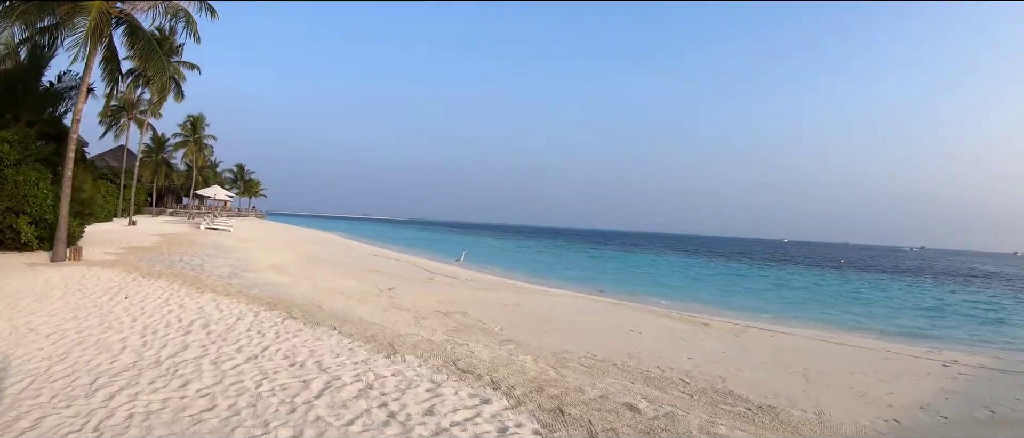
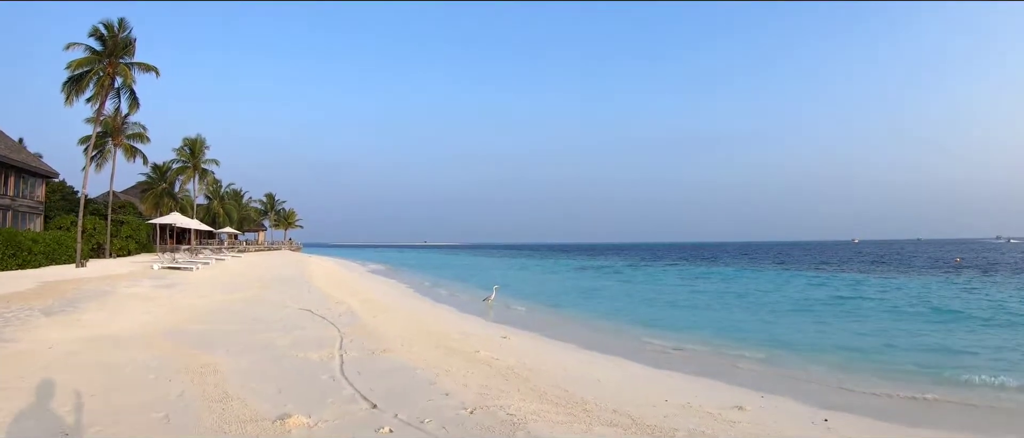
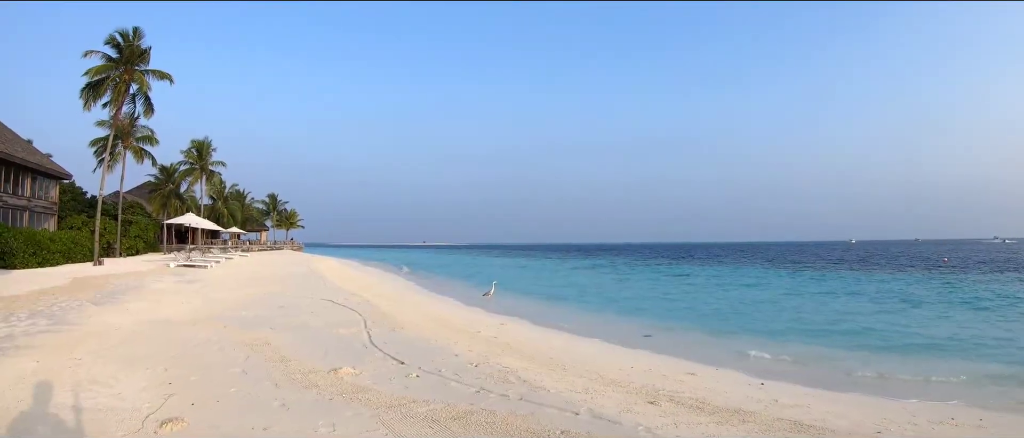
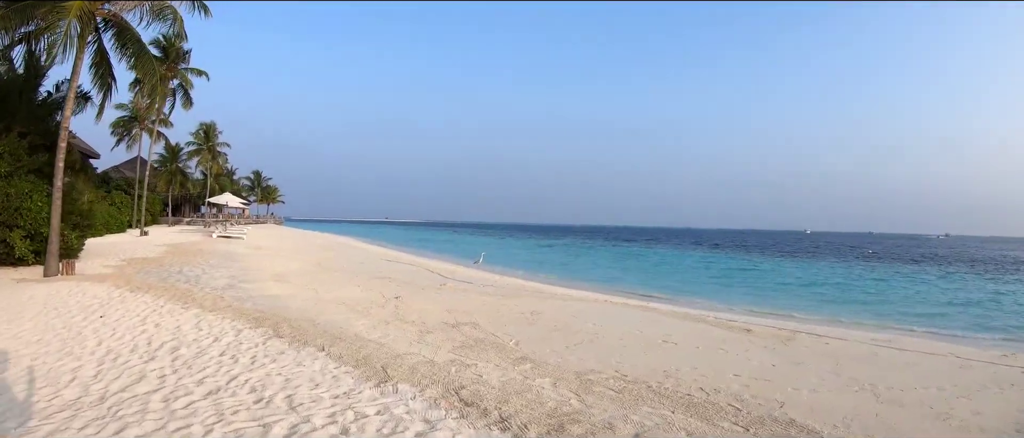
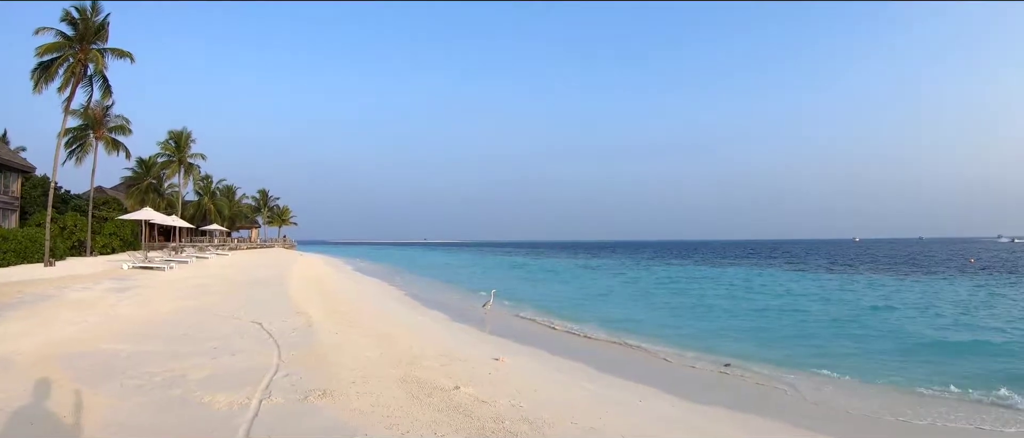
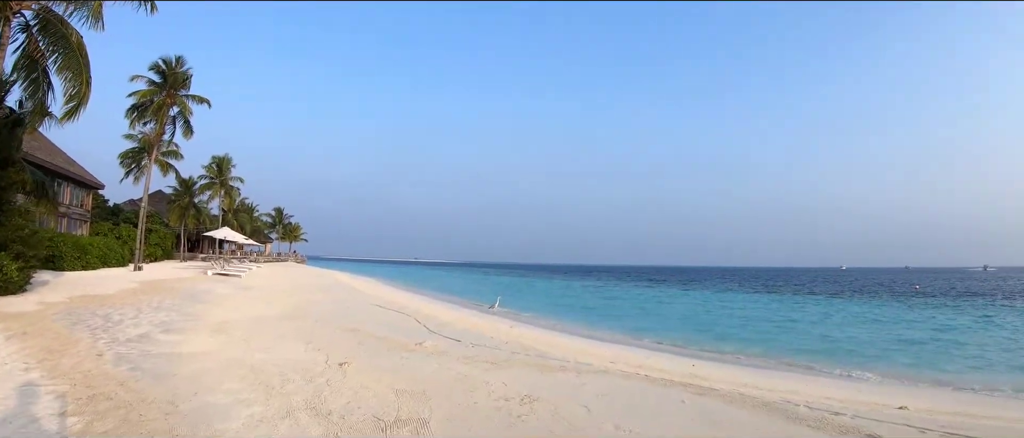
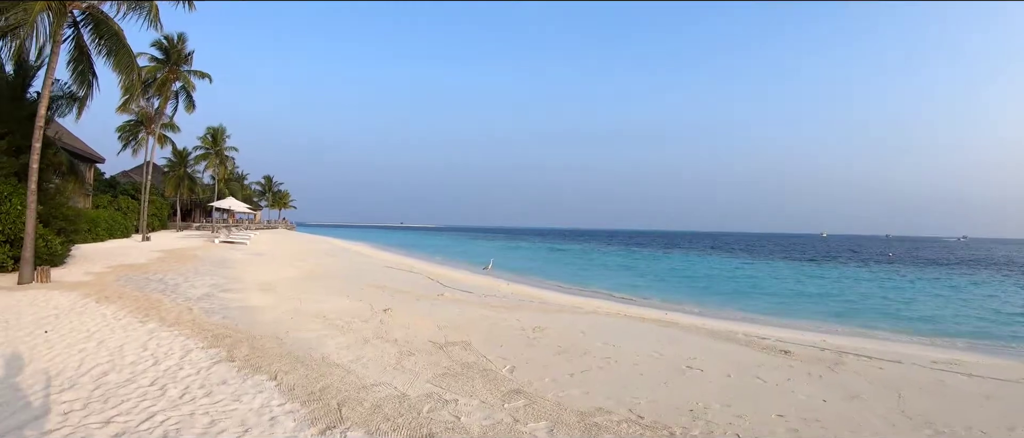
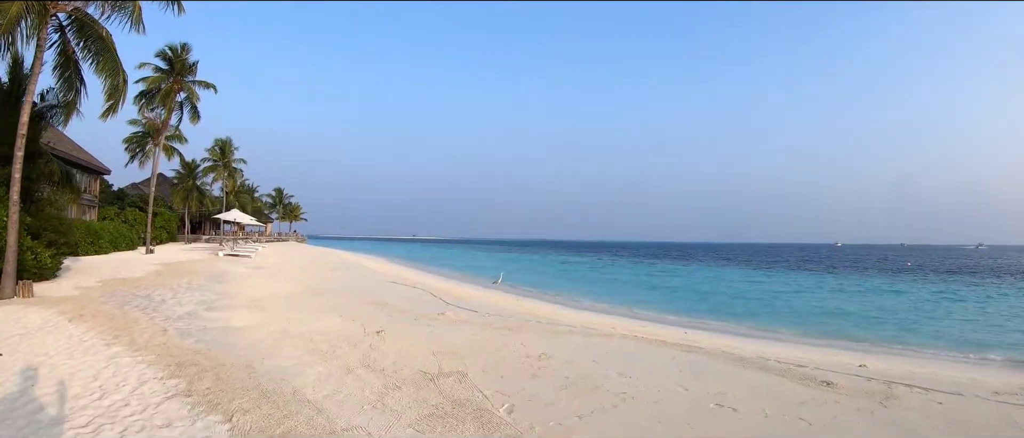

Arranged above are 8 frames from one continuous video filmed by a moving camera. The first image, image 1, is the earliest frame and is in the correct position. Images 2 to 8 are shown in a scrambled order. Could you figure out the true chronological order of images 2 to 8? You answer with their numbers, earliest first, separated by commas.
4, 7, 8, 6, 3, 2, 5
